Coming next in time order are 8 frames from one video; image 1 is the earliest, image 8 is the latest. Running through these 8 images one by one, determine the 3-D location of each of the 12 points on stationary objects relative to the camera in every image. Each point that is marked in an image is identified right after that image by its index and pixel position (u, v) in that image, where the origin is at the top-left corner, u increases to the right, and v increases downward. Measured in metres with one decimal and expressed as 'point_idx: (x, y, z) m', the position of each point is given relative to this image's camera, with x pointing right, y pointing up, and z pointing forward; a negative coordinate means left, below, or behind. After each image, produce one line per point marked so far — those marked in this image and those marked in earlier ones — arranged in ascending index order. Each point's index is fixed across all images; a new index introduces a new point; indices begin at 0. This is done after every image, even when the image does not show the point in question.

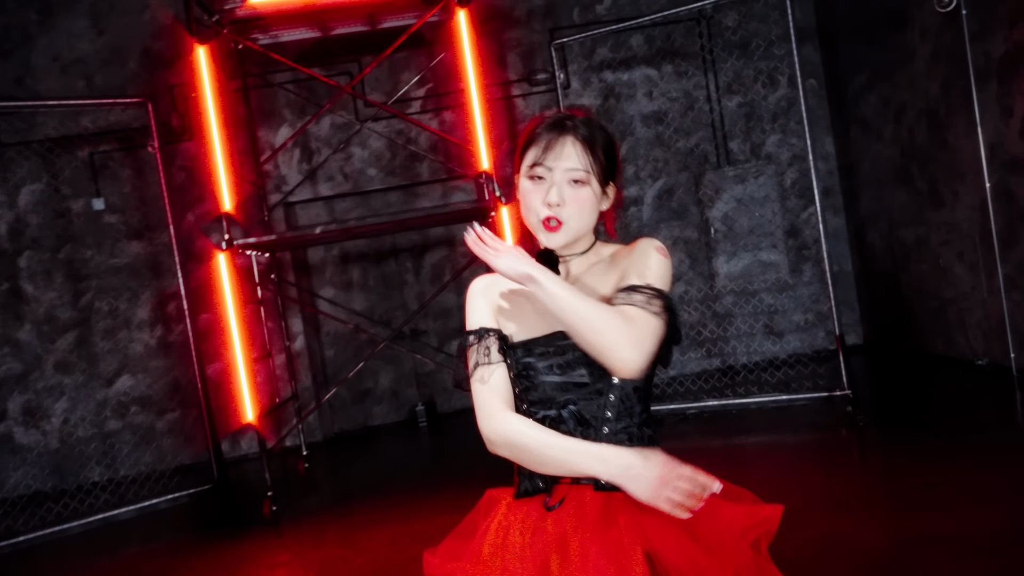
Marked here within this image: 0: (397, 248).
0: (-0.9, +0.3, +6.0) m
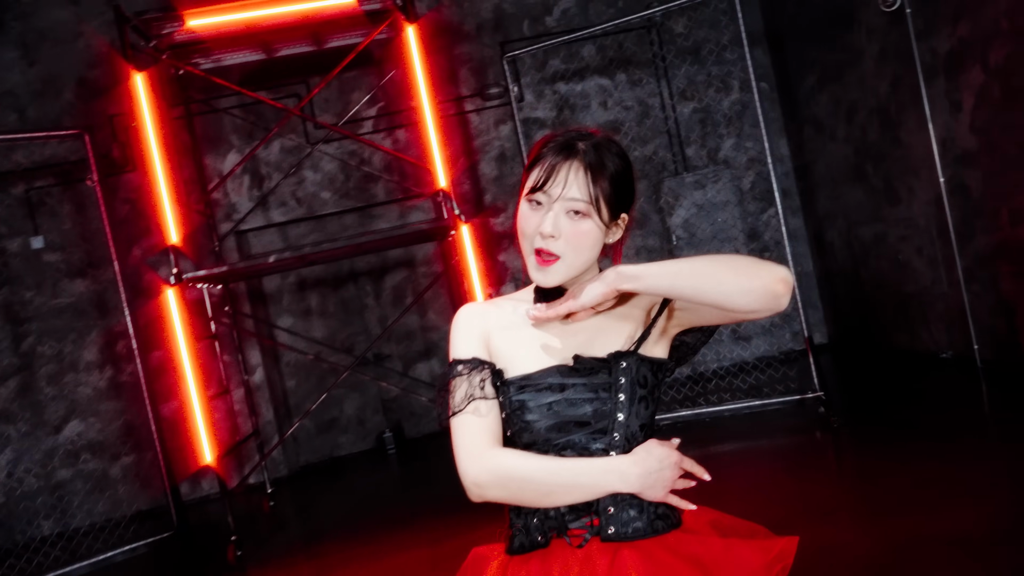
0: (-1.2, +0.1, +5.8) m
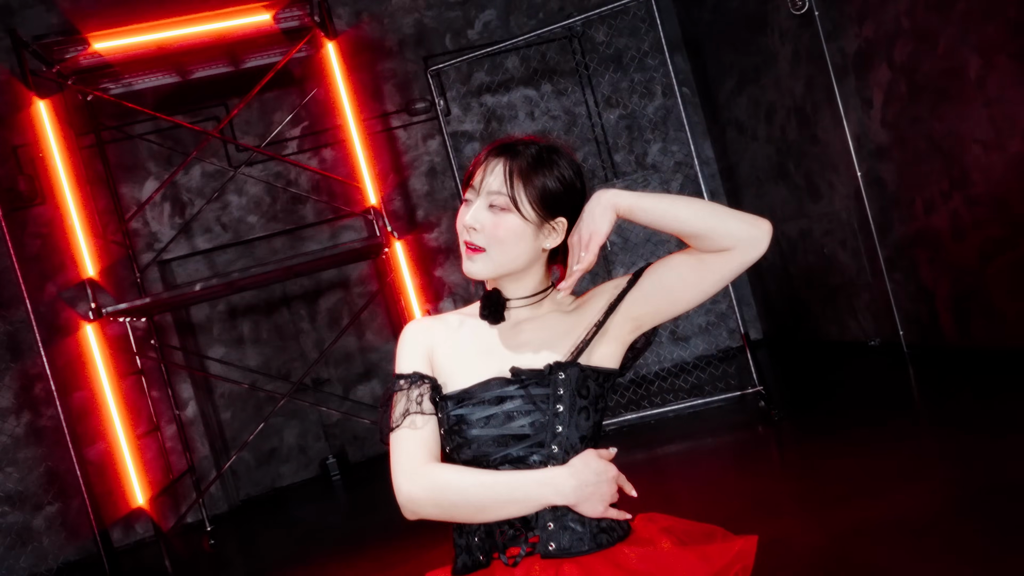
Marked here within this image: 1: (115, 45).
0: (-1.7, -0.1, +5.7) m
1: (-2.0, +1.2, +3.8) m
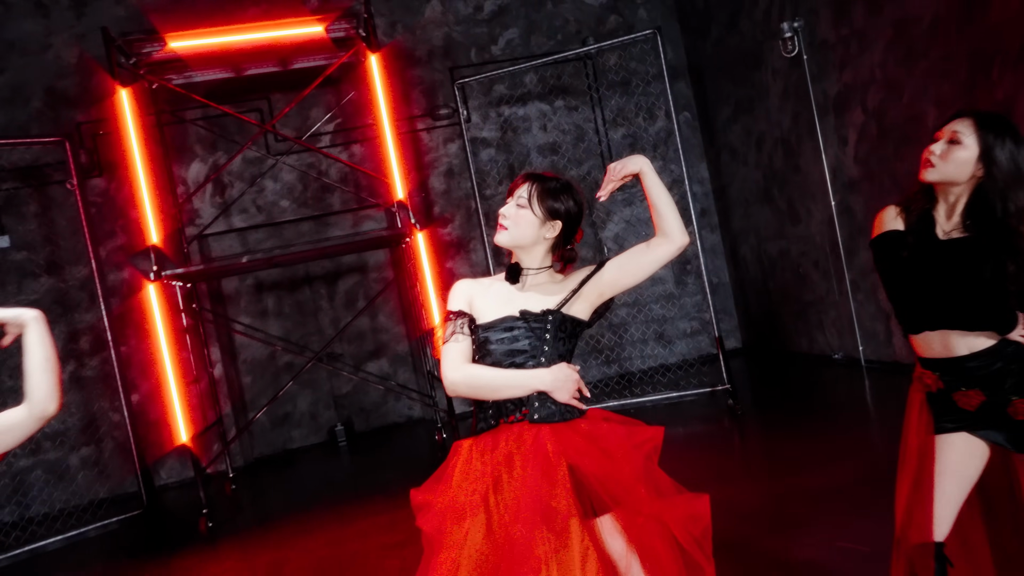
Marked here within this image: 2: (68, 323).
0: (-1.7, +0.1, +6.2) m
1: (-1.9, +1.4, +4.4) m
2: (-3.2, -0.3, +5.5) m
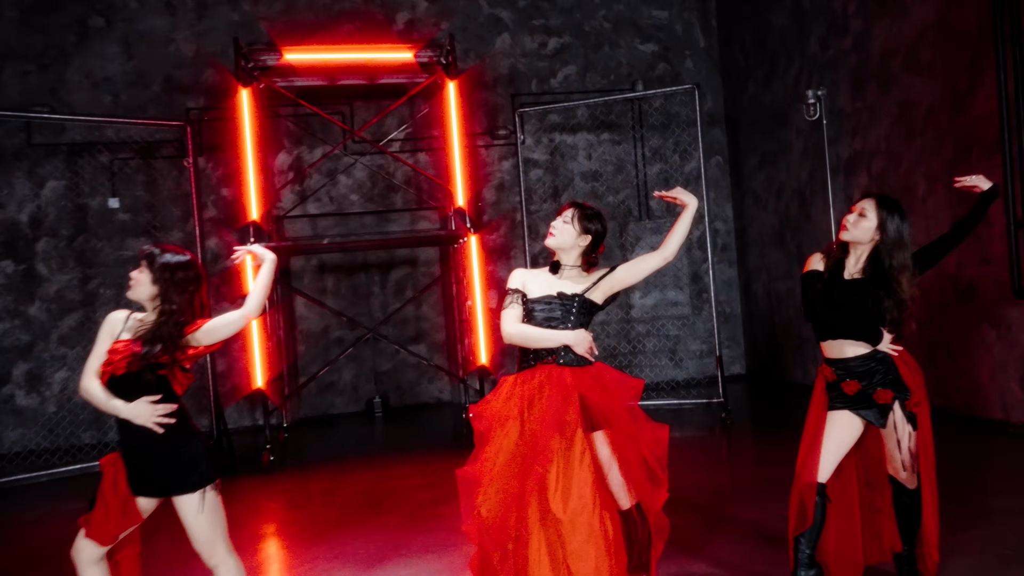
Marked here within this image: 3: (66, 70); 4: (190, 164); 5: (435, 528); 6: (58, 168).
0: (-1.4, +0.2, +7.0) m
1: (-1.5, +1.6, +5.2) m
2: (-3.0, +0.1, +6.3) m
3: (-3.7, +1.8, +6.3) m
4: (-2.6, +1.0, +6.0) m
5: (-0.3, -1.0, +3.2) m
6: (-3.7, +1.0, +6.1) m
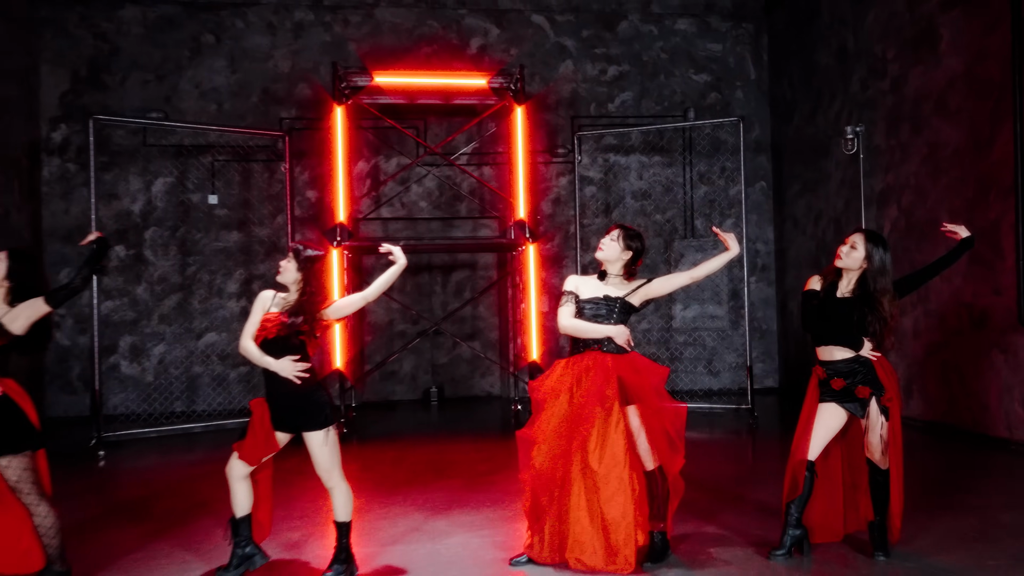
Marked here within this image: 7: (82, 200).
0: (-0.8, +0.2, +7.7) m
1: (-1.0, +1.6, +5.9) m
2: (-2.5, +0.2, +7.1) m
3: (-3.2, +2.0, +7.1) m
4: (-2.1, +1.1, +6.8) m
5: (-0.1, -1.0, +3.8) m
6: (-3.2, +1.1, +7.0) m
7: (-4.0, +0.8, +6.9) m
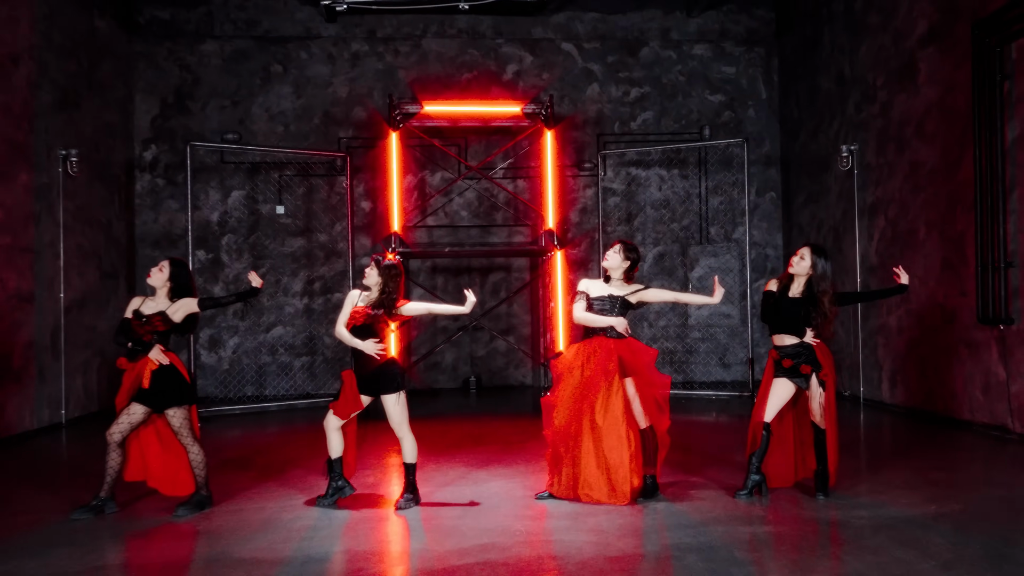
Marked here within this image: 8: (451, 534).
0: (-0.5, +0.2, +8.6) m
1: (-0.7, +1.6, +6.8) m
2: (-2.2, +0.2, +8.1) m
3: (-2.8, +2.0, +8.1) m
4: (-1.7, +1.1, +7.7) m
5: (+0.1, -1.0, +4.6) m
6: (-2.9, +1.1, +8.0) m
7: (-3.6, +0.8, +8.0) m
8: (-0.3, -1.0, +3.1) m
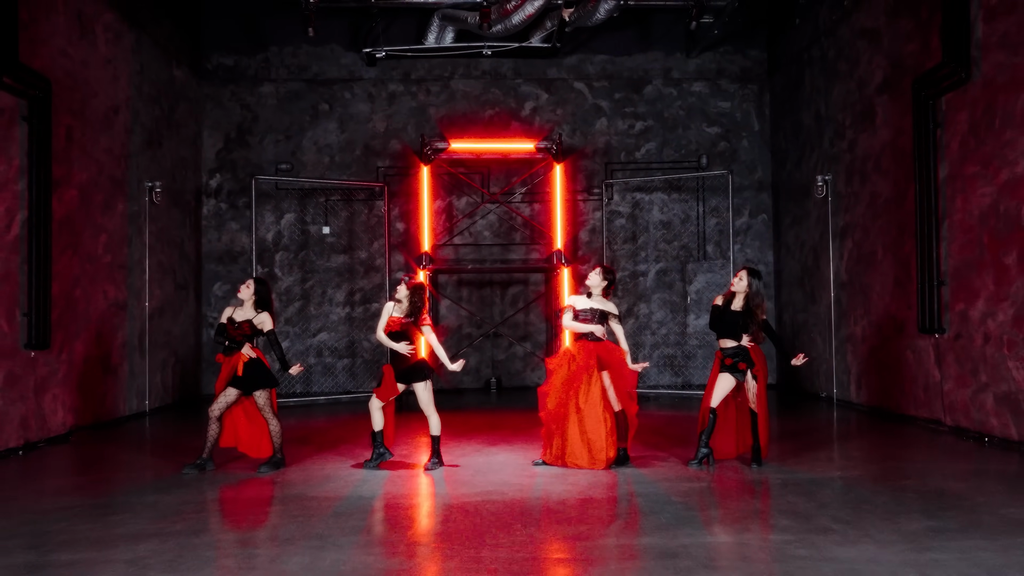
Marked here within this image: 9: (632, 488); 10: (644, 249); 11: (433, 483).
0: (-0.2, +0.1, +9.6) m
1: (-0.5, +1.5, +7.9) m
2: (-2.0, 0.0, +9.2) m
3: (-2.6, +1.8, +9.3) m
4: (-1.5, +1.0, +8.9) m
5: (+0.1, -1.1, +5.7) m
6: (-2.7, +1.0, +9.2) m
7: (-3.4, +0.7, +9.2) m
8: (-0.3, -1.1, +4.1) m
9: (+0.6, -1.1, +4.1) m
10: (+1.6, +0.5, +9.3) m
11: (-0.4, -1.1, +4.2) m
